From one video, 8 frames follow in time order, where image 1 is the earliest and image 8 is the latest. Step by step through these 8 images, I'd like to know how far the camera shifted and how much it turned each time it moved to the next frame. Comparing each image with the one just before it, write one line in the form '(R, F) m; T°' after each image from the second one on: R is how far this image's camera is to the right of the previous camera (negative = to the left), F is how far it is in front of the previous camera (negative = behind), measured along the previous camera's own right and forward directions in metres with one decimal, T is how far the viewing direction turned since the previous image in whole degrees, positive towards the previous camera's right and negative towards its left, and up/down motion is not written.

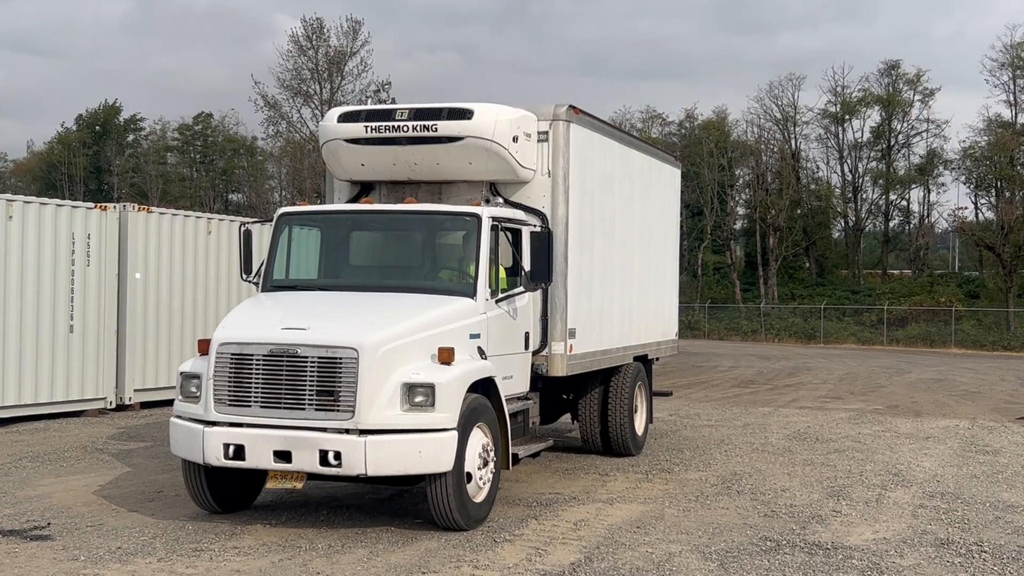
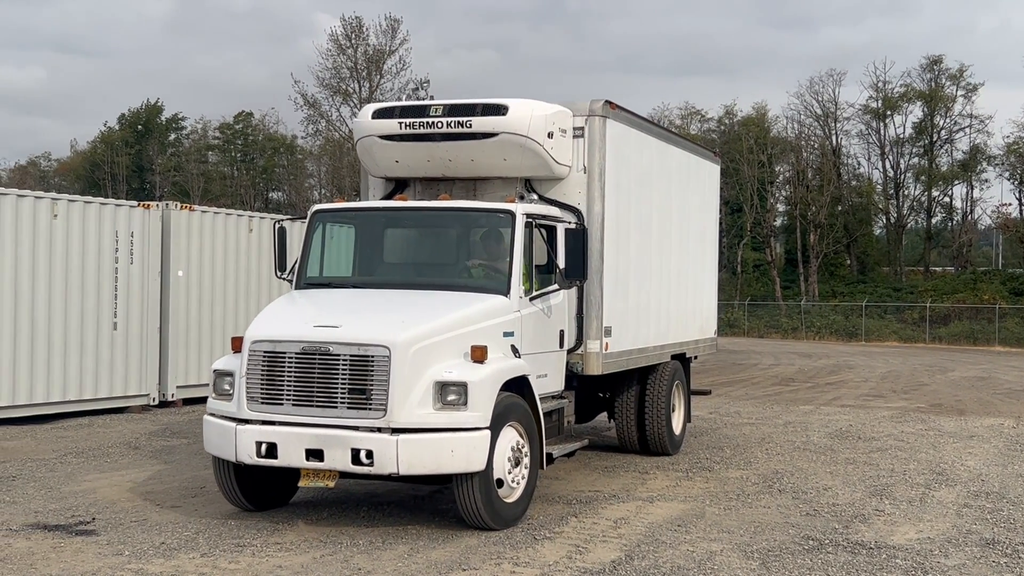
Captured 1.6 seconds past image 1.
(-0.2, 0.0) m; -1°
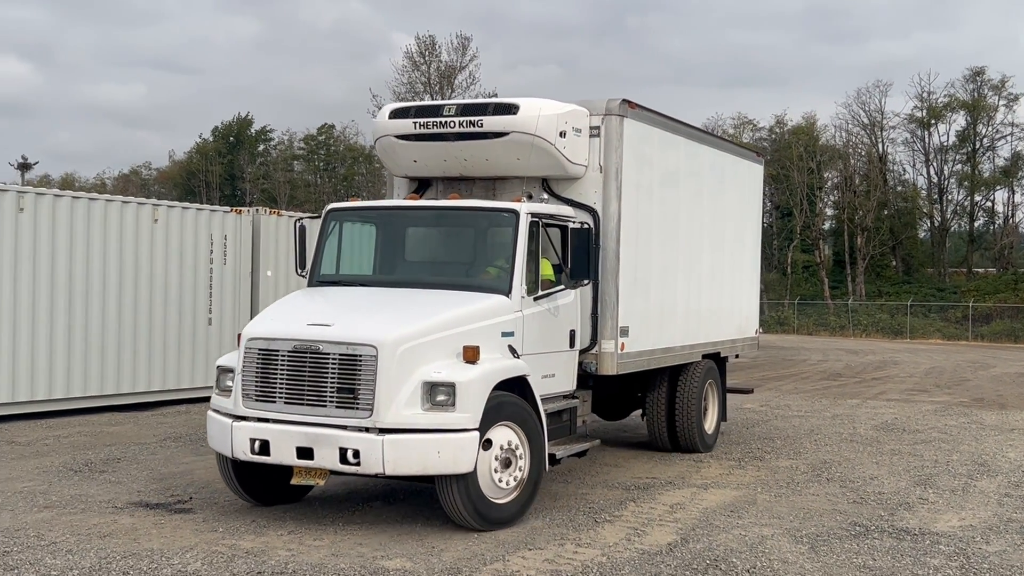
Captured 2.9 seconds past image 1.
(-0.3, -0.3) m; -2°
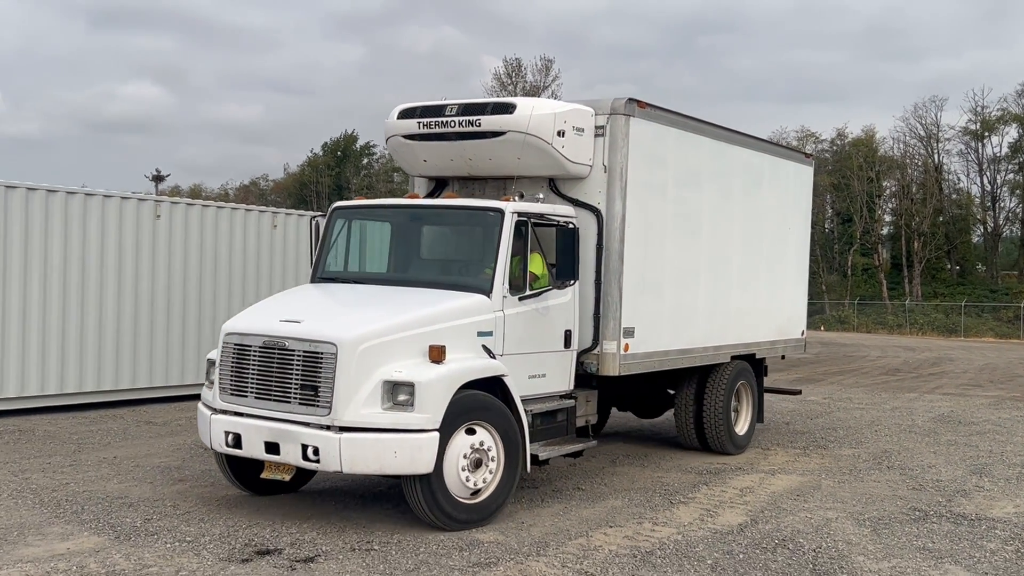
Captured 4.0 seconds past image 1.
(-0.5, -0.5) m; -2°
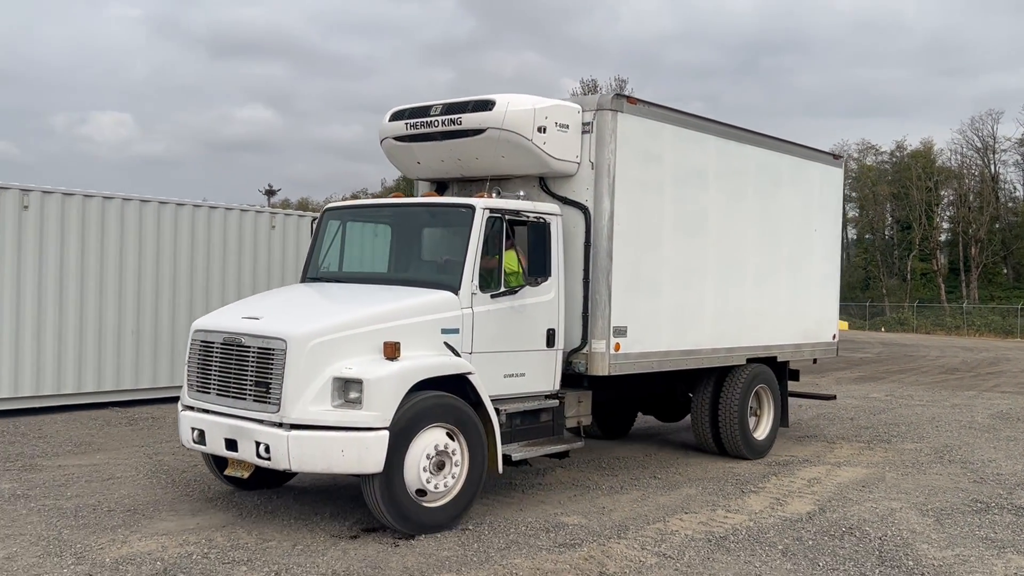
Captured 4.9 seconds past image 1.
(-0.5, -0.4) m; -2°
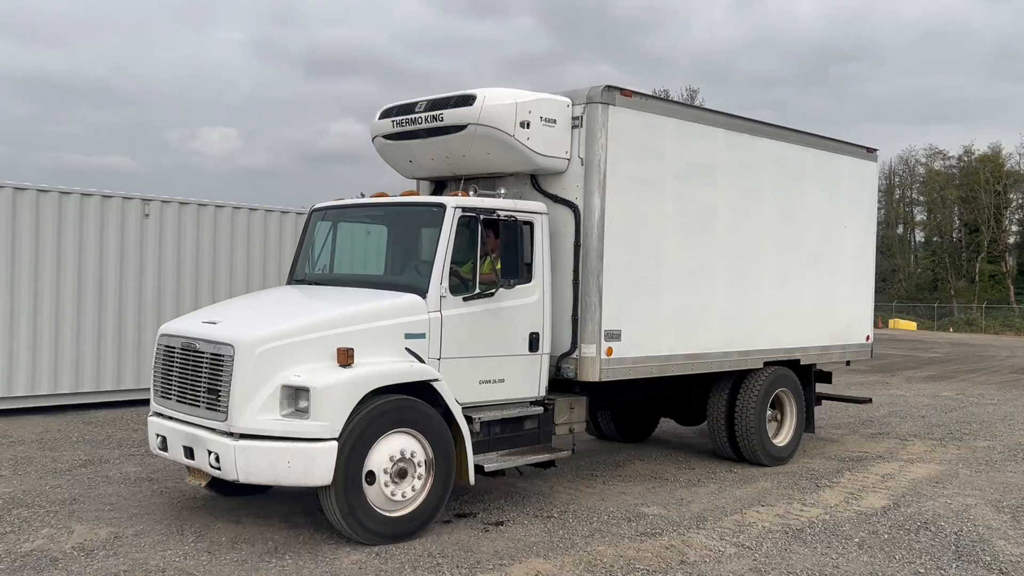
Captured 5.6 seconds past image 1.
(-0.5, -0.3) m; -2°
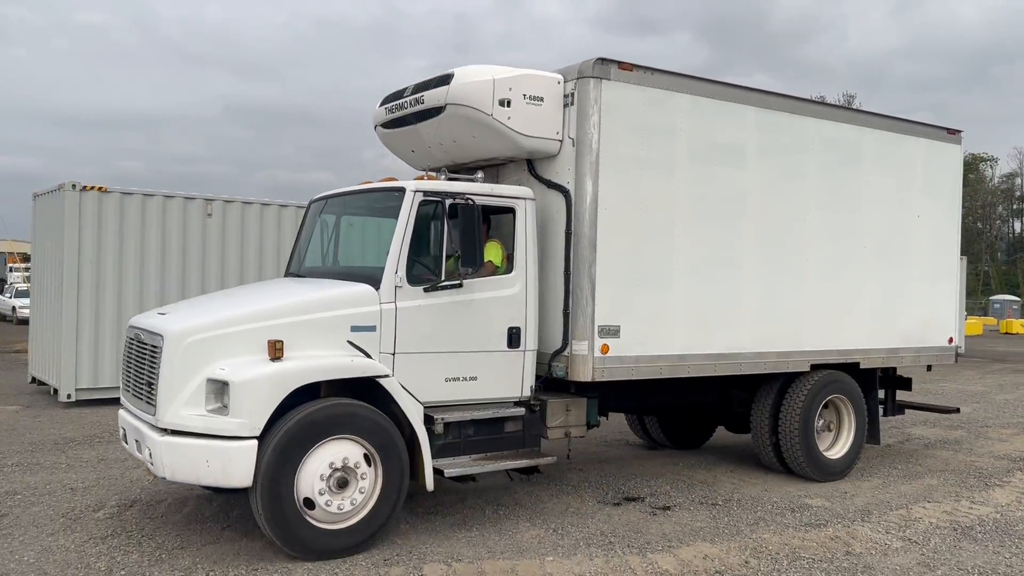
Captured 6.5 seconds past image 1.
(-0.8, -0.5) m; -7°
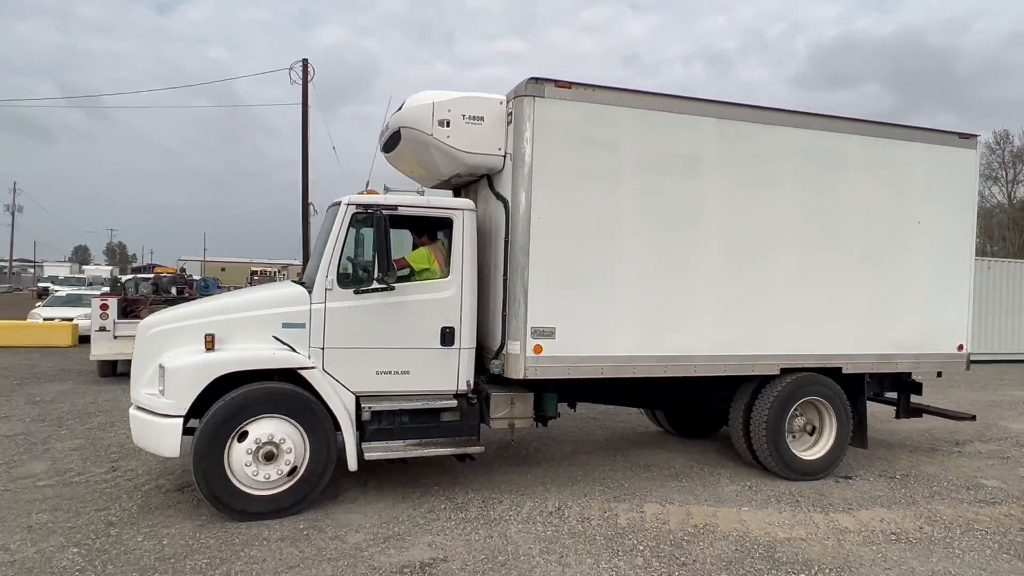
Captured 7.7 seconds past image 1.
(-0.4, -1.8) m; -15°
